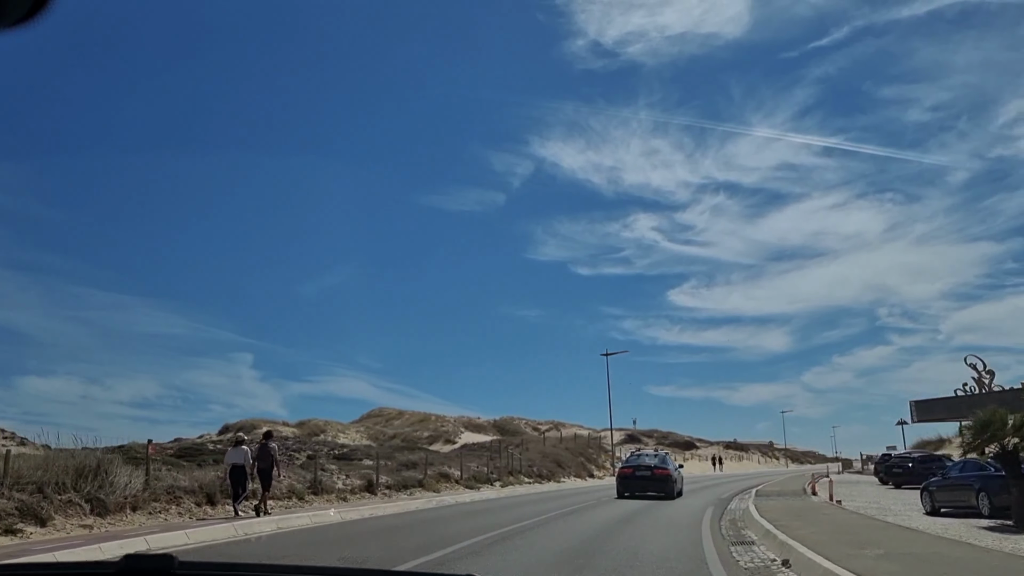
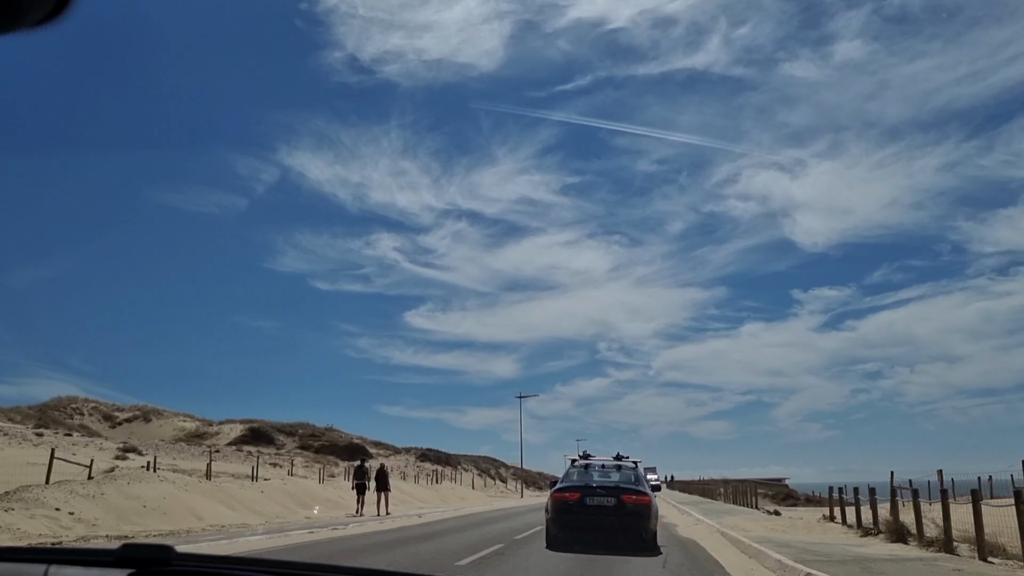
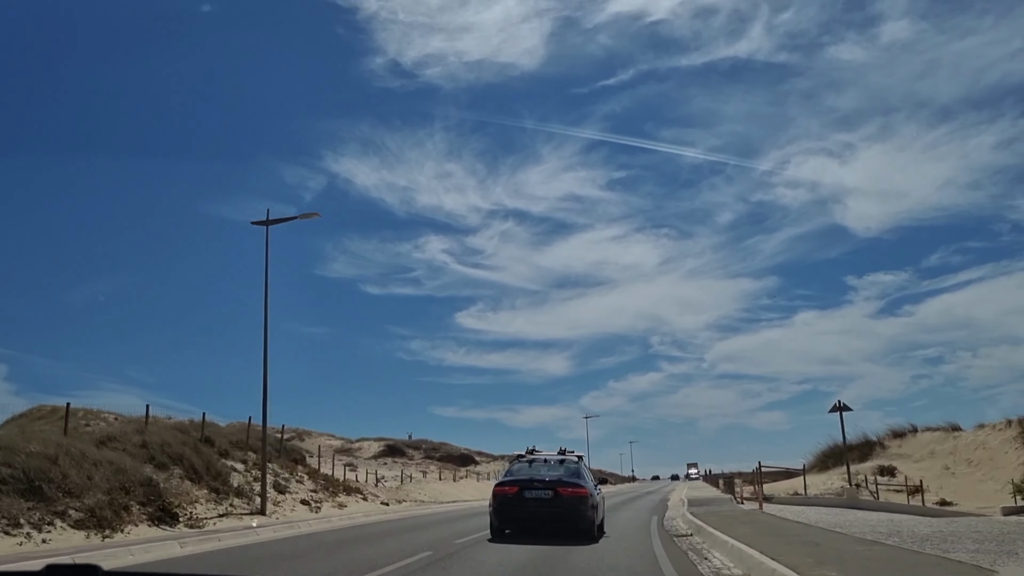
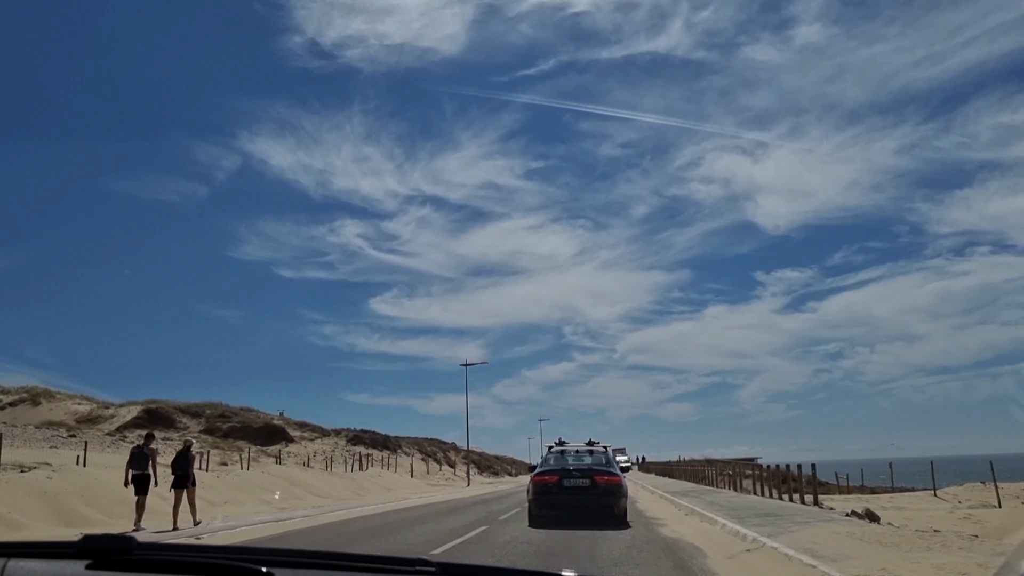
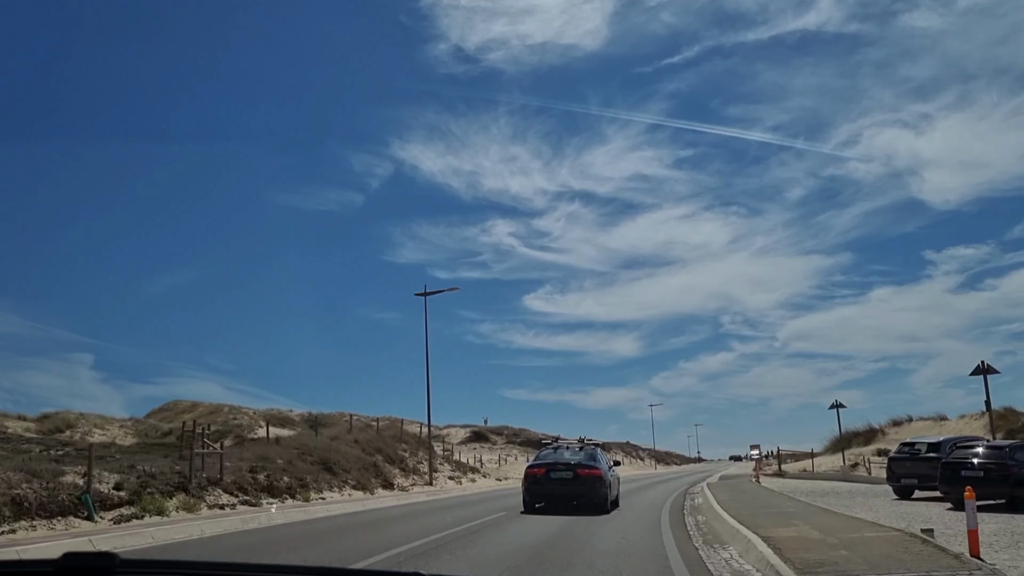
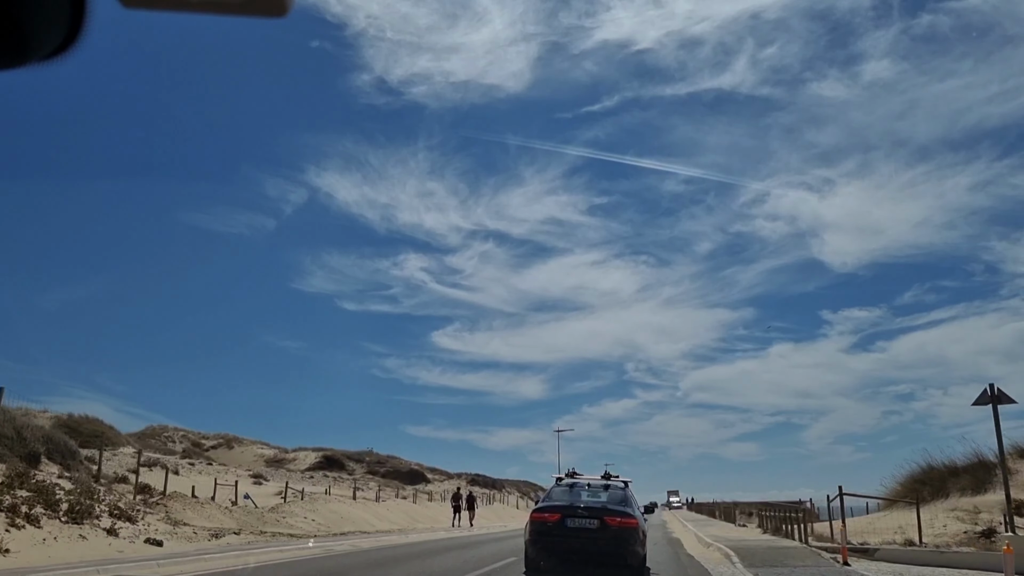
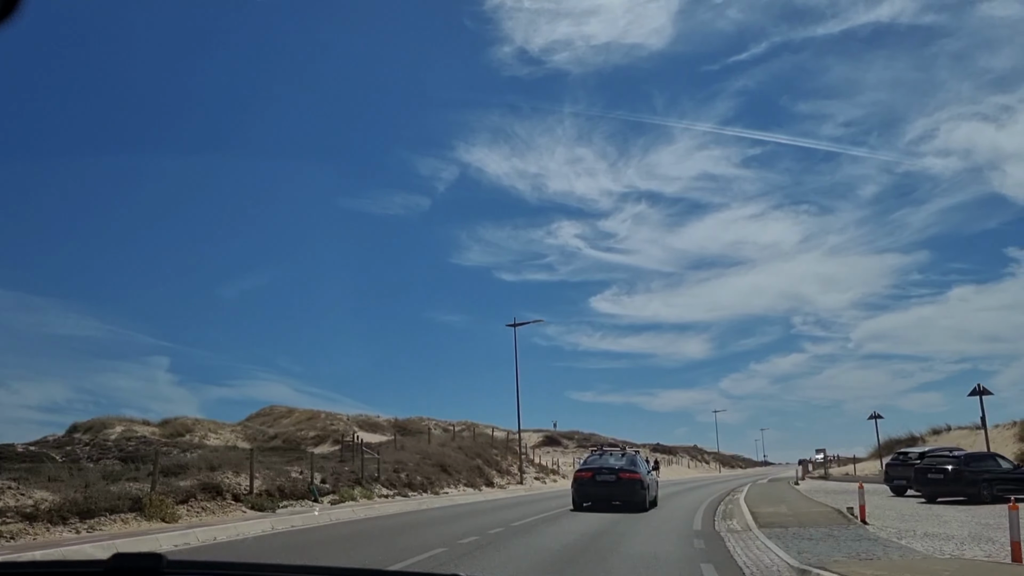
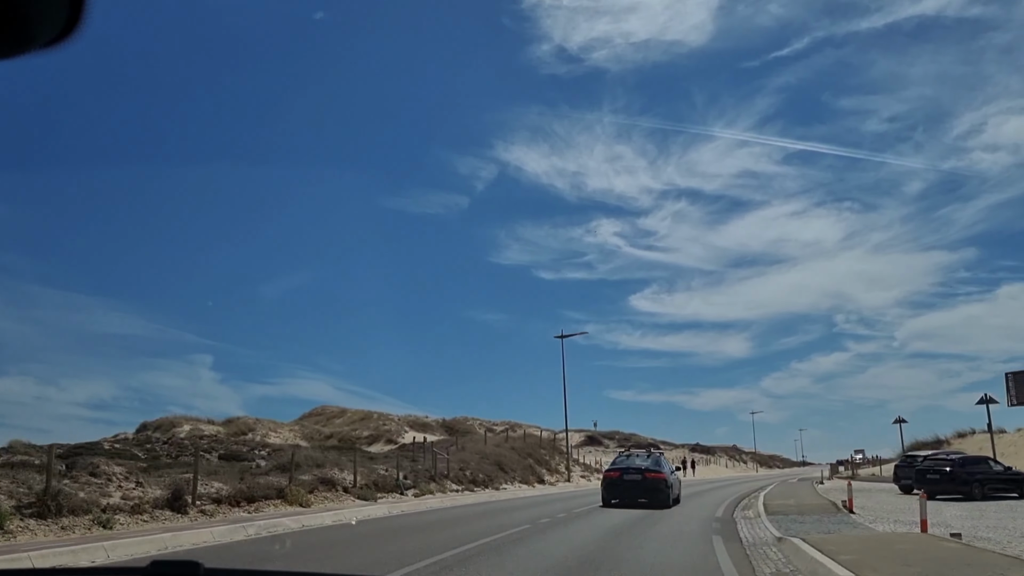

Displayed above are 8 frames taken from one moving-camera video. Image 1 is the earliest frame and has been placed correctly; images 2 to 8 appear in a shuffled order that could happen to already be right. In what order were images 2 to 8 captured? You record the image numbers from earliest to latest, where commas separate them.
8, 7, 5, 3, 6, 2, 4
